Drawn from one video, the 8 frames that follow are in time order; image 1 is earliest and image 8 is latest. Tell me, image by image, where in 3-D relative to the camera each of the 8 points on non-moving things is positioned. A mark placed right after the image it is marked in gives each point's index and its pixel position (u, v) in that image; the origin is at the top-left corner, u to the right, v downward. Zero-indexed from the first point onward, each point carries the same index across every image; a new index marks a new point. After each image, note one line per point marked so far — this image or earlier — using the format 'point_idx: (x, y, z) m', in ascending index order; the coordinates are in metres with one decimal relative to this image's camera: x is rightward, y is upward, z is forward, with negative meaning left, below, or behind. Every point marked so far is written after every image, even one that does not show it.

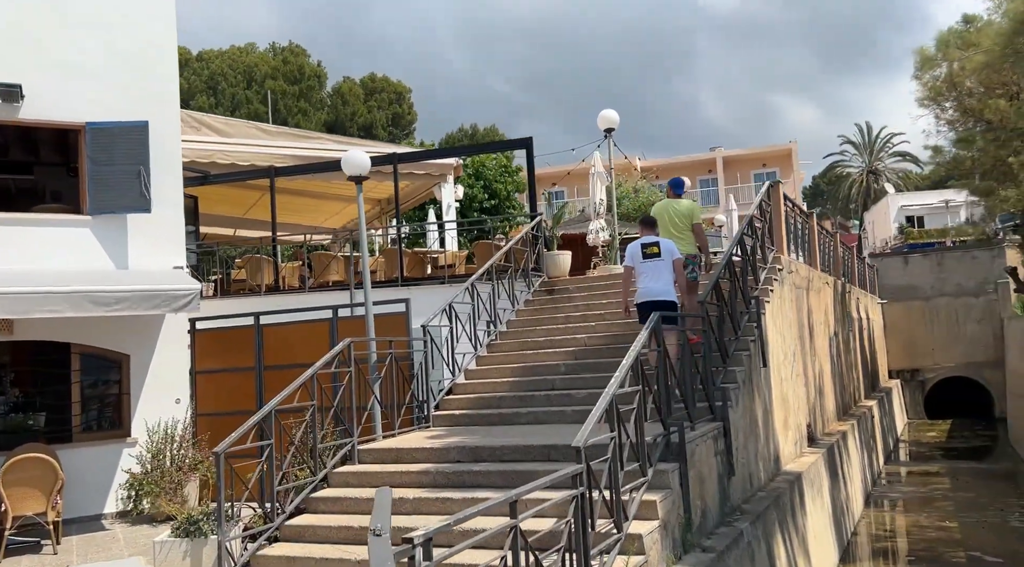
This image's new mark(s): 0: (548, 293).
0: (+0.5, -0.1, +11.2) m
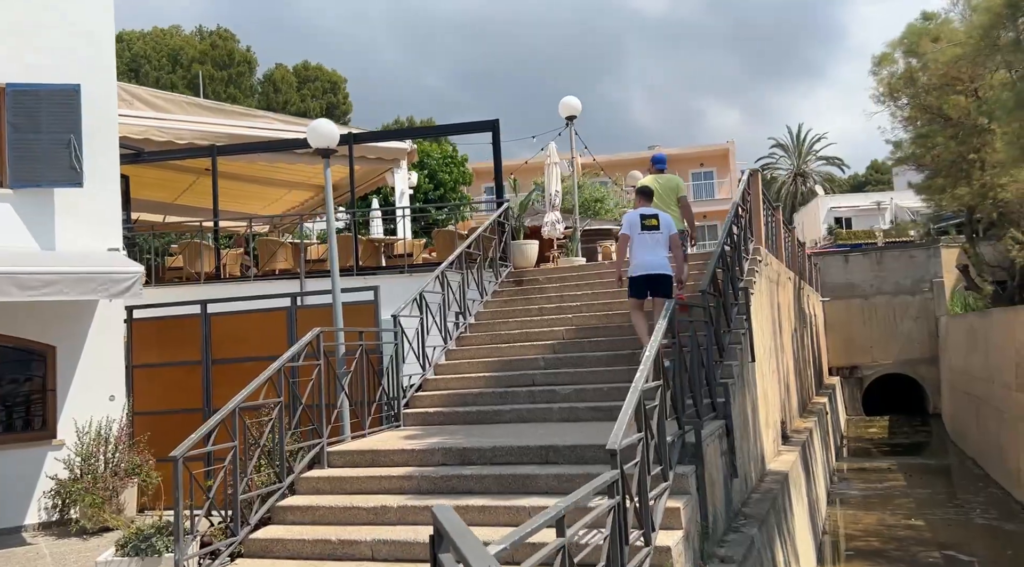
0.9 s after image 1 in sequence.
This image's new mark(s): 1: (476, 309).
0: (+0.1, 0.0, +10.6) m
1: (-0.4, -0.3, +9.9) m
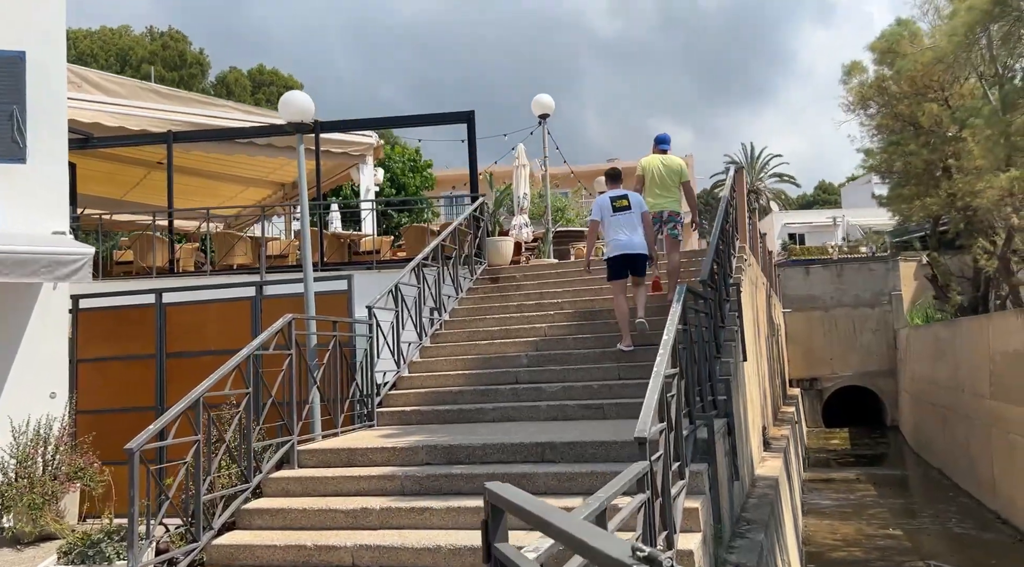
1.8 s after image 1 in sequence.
0: (-0.2, 0.0, +10.1) m
1: (-0.7, -0.2, +9.4) m
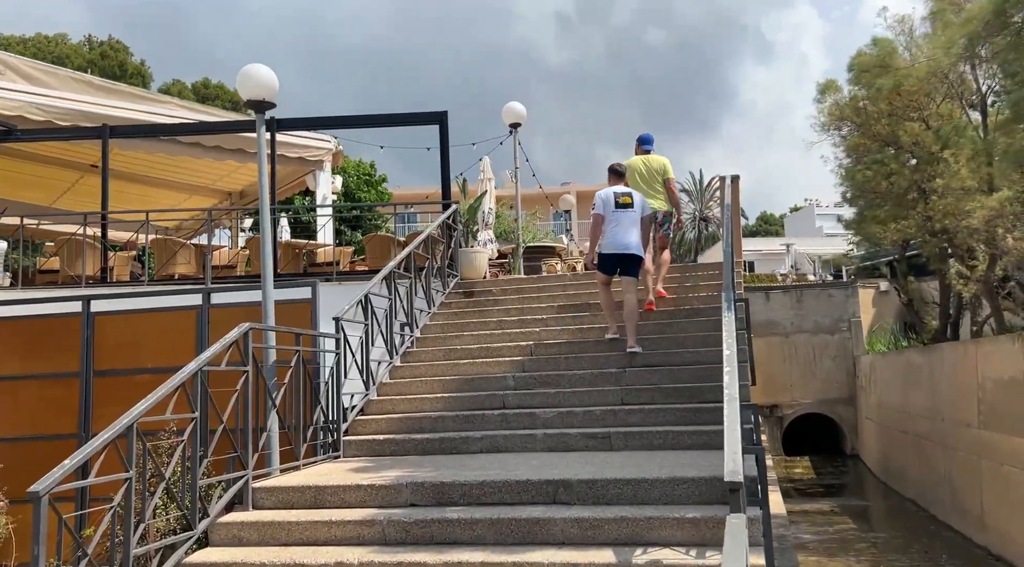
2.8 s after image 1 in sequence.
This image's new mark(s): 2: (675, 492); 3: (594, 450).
0: (-0.5, -0.1, +9.2) m
1: (-0.9, -0.4, +8.4) m
2: (+0.8, -1.1, +4.4) m
3: (+0.6, -1.1, +5.8) m
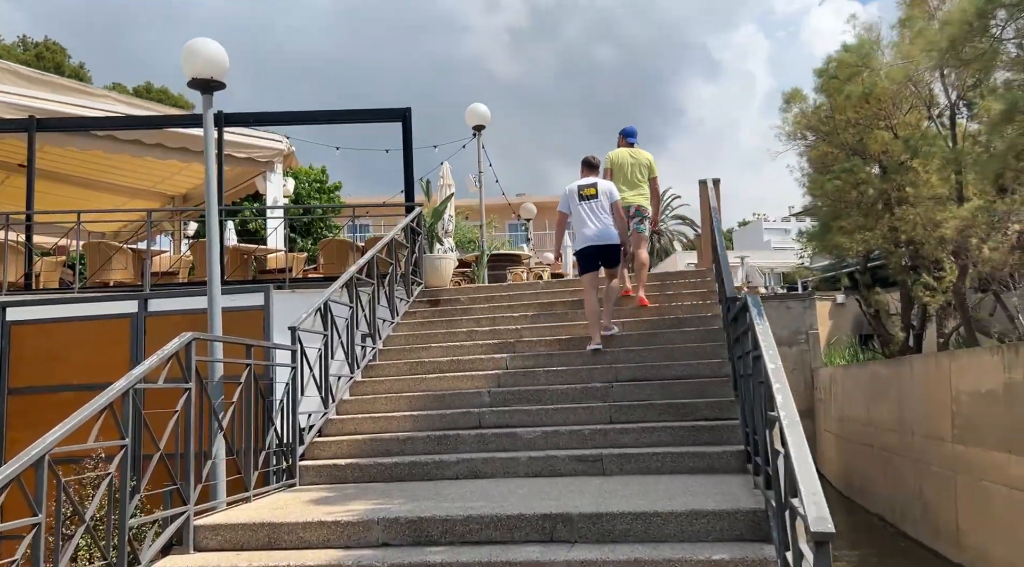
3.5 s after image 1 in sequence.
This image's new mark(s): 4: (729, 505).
0: (-0.8, -0.2, +8.5) m
1: (-1.2, -0.4, +7.7) m
2: (+0.8, -1.1, +3.8) m
3: (+0.4, -1.2, +5.2) m
4: (+1.0, -1.0, +3.9) m
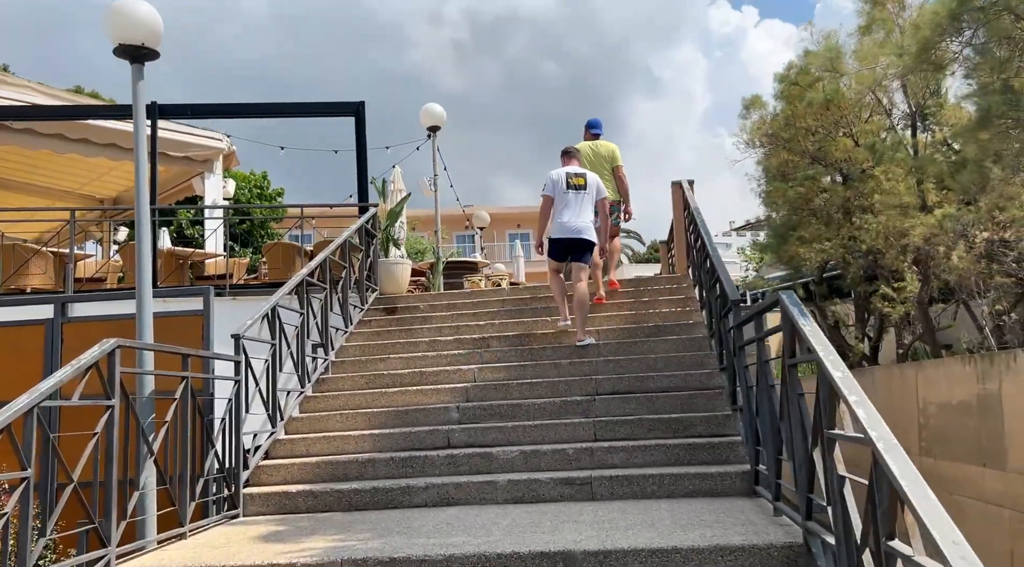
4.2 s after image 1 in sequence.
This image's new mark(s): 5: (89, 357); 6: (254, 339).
0: (-1.2, -0.3, +7.9) m
1: (-1.4, -0.5, +7.0) m
2: (+0.8, -1.1, +3.2) m
3: (+0.3, -1.2, +4.6) m
4: (+1.0, -1.0, +3.3) m
5: (-1.8, -0.3, +3.5) m
6: (-1.6, -0.3, +5.3) m
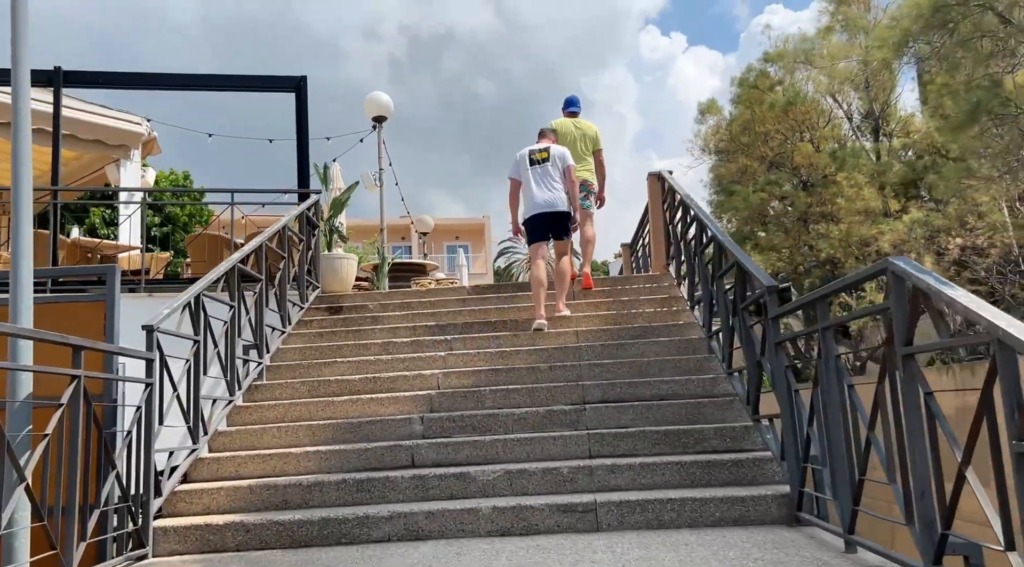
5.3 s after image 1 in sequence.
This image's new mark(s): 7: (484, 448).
0: (-1.5, -0.2, +6.9) m
1: (-1.7, -0.4, +6.0) m
2: (+0.8, -1.0, +2.4) m
3: (+0.3, -1.1, +3.7) m
4: (+1.0, -0.9, +2.5) m
5: (-1.7, -0.2, +2.5) m
6: (-1.7, -0.3, +4.3) m
7: (-0.1, -0.9, +4.4) m
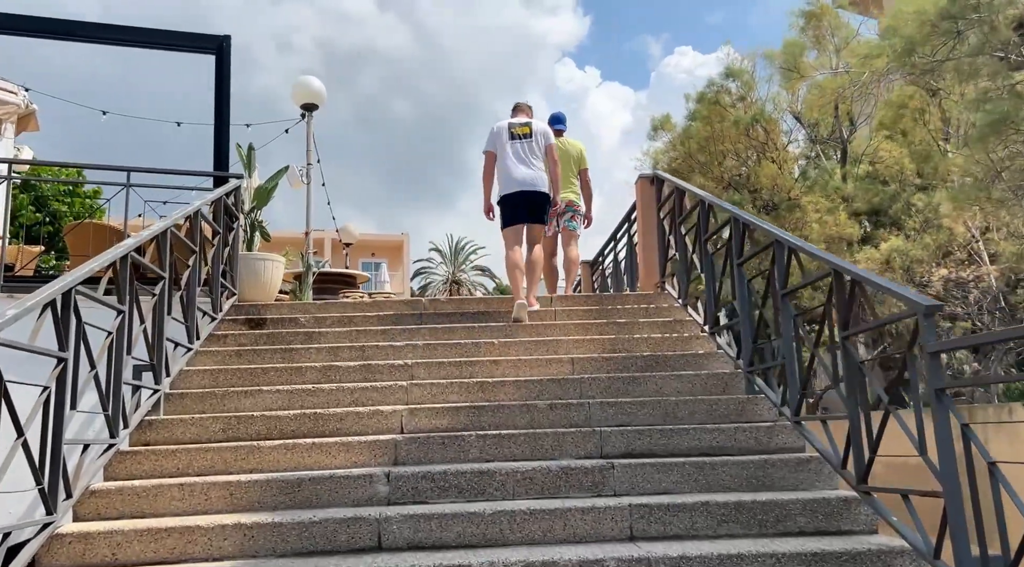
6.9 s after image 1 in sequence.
0: (-1.7, -0.3, +5.4) m
1: (-1.8, -0.4, +4.5) m
2: (+1.1, -1.0, +1.2) m
3: (+0.4, -1.1, +2.5) m
4: (+1.2, -0.9, +1.3) m
5: (-1.4, -0.1, +1.0) m
6: (-1.7, -0.2, +2.9) m
7: (-0.1, -0.9, +3.1) m
